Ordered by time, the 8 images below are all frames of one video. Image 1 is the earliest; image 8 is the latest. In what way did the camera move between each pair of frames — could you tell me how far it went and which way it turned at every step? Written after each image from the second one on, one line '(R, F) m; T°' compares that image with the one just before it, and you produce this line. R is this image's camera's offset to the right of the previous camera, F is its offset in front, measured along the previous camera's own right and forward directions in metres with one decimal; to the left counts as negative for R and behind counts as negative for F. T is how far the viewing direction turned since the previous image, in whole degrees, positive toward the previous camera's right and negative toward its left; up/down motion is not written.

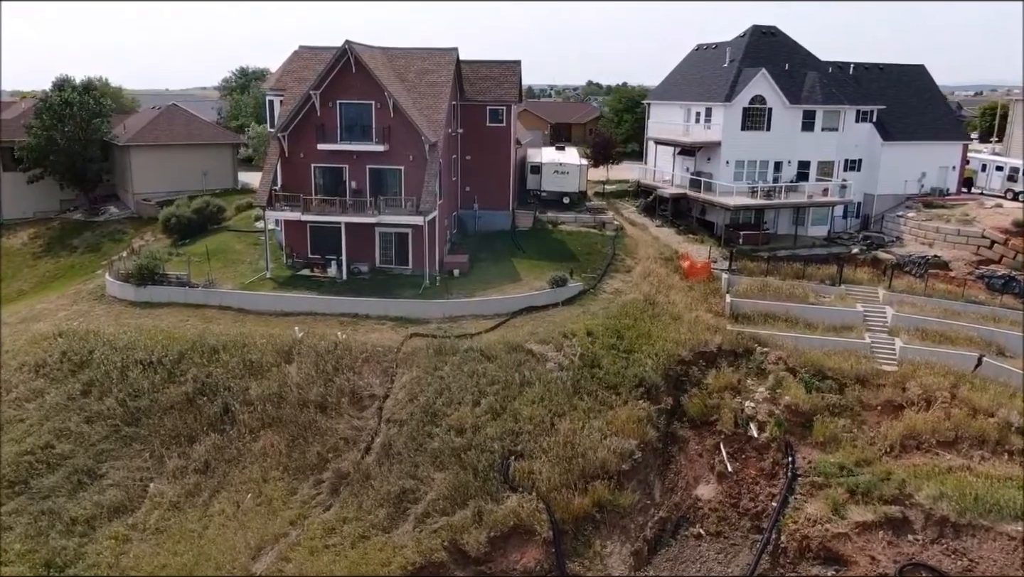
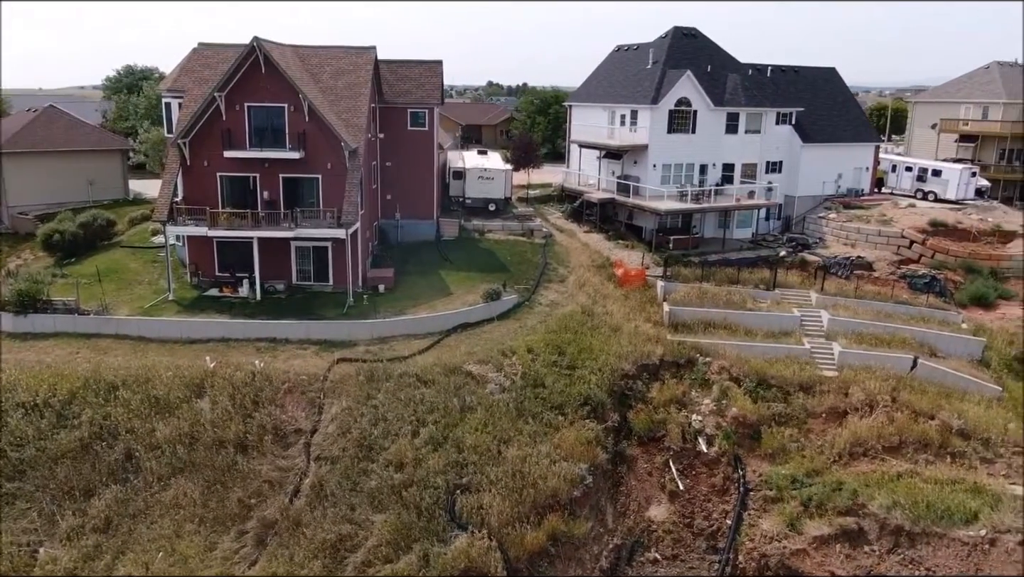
(-0.7, +1.3) m; +7°
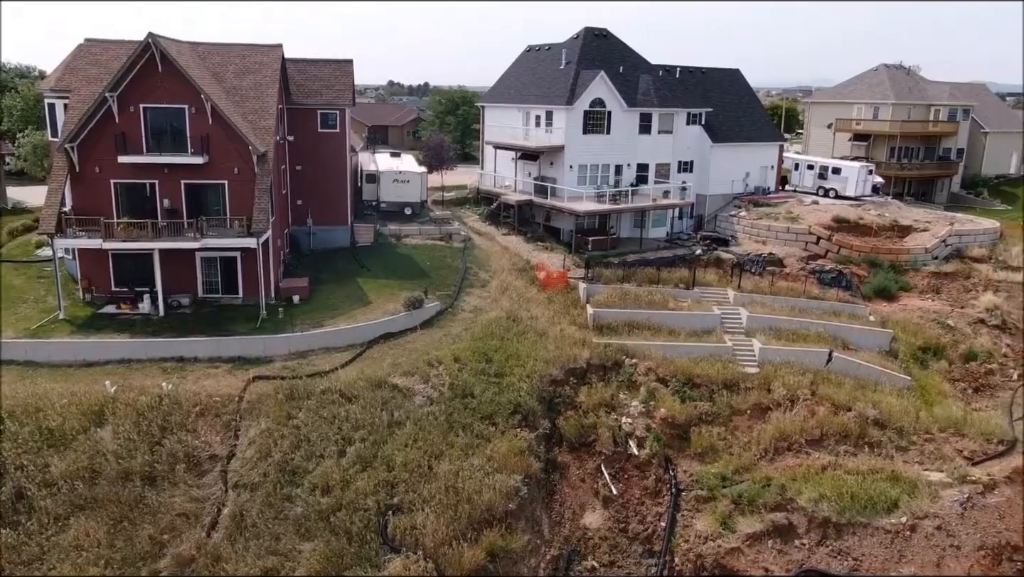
(-0.4, +0.6) m; +7°
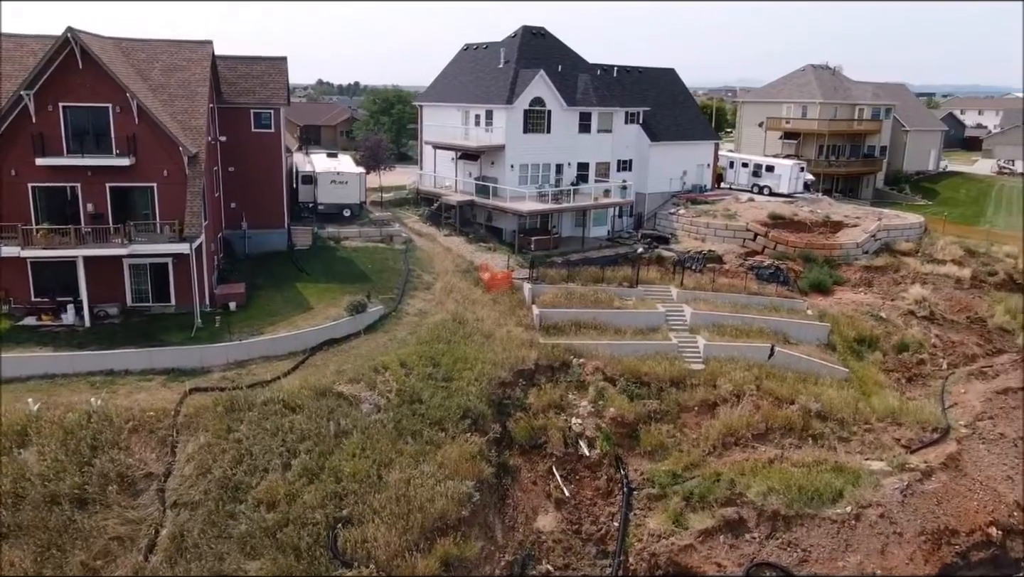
(-0.3, +0.3) m; +5°
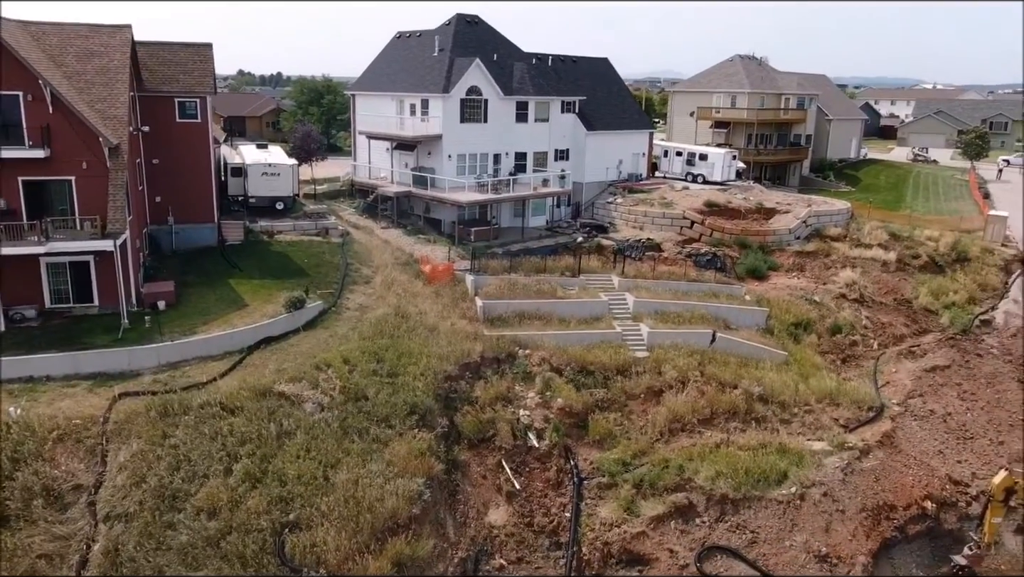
(-0.3, +0.3) m; +5°
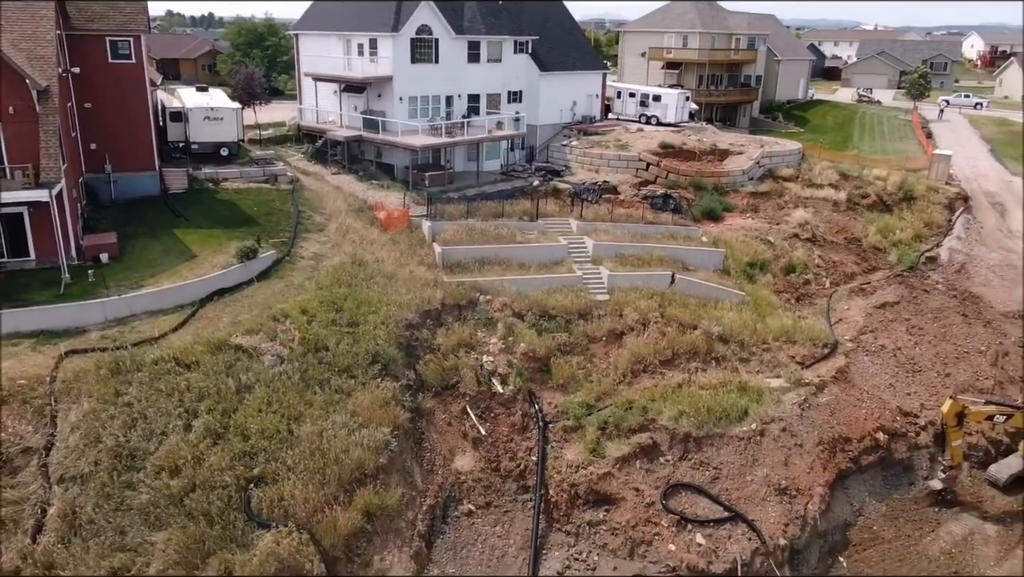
(-0.3, +0.3) m; +4°
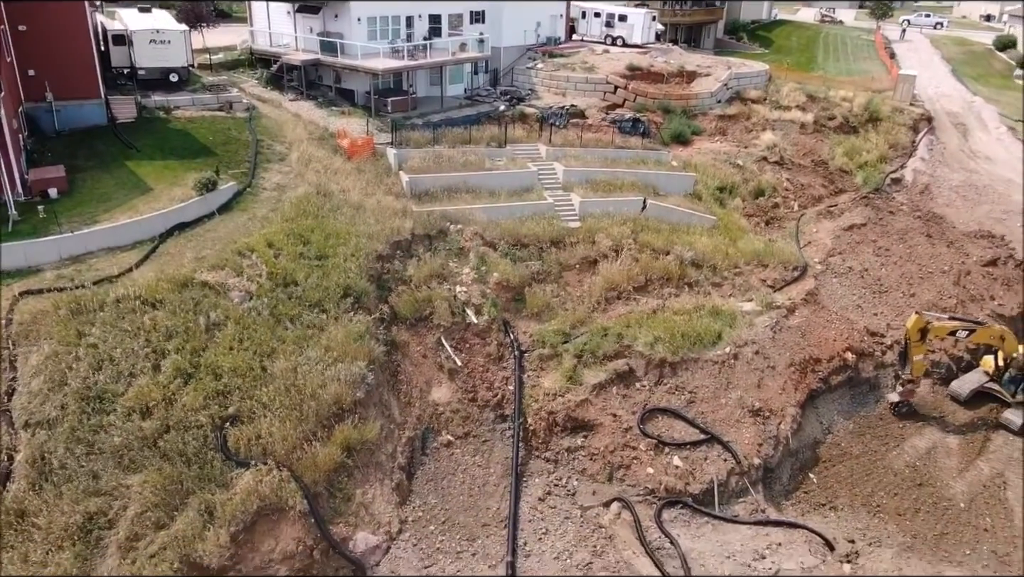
(-0.3, +0.3) m; +3°
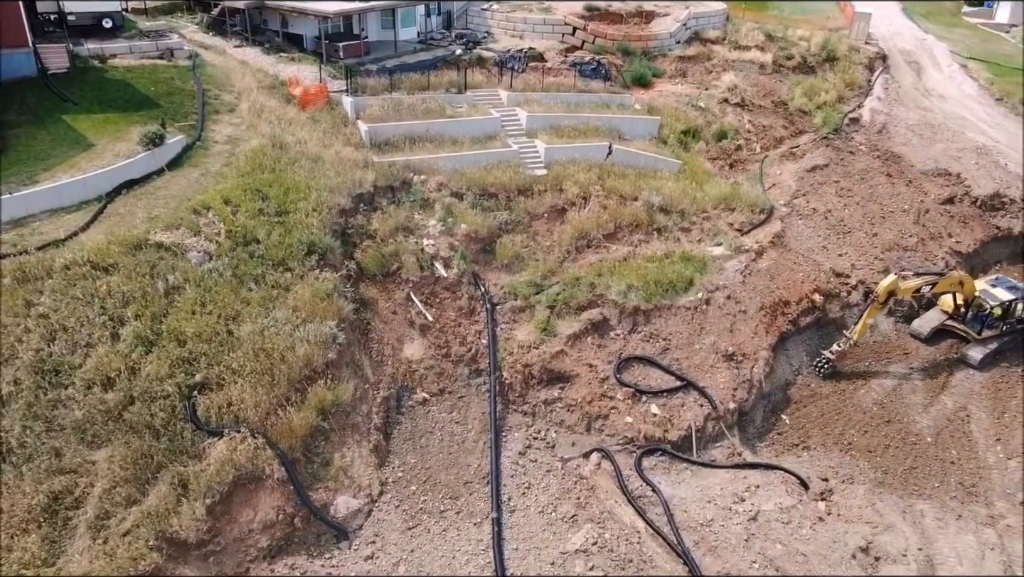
(-0.5, +0.4) m; +4°
